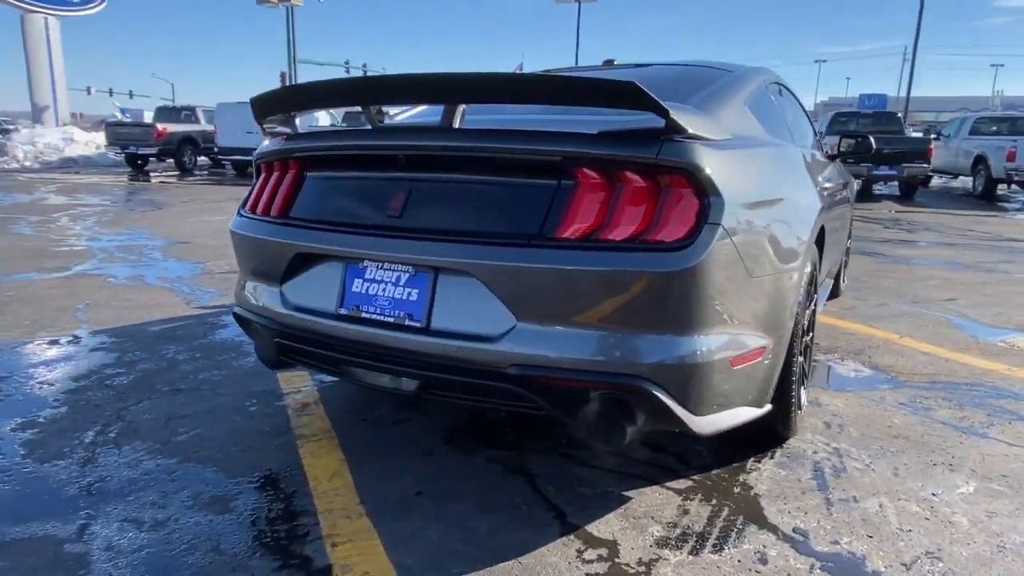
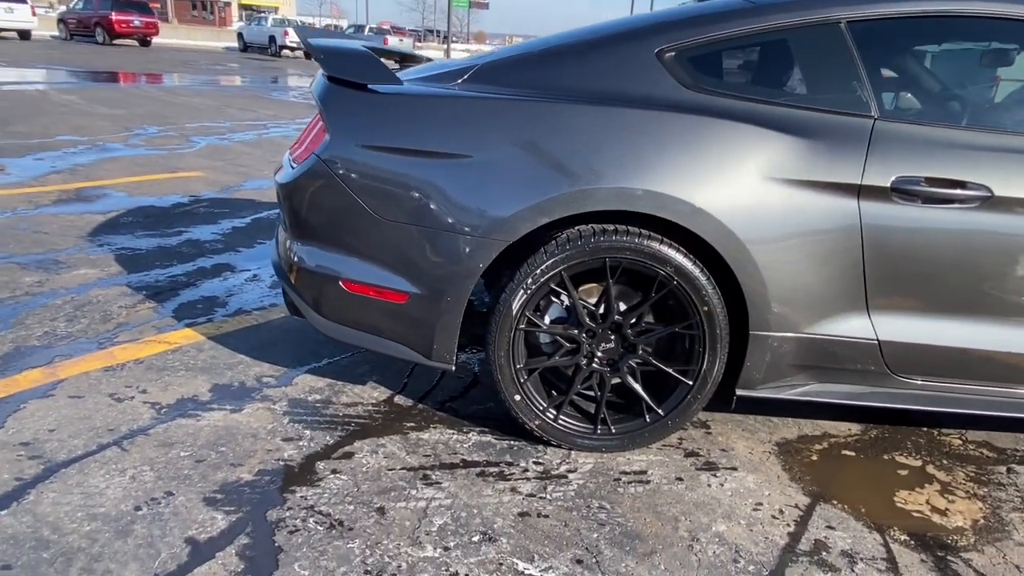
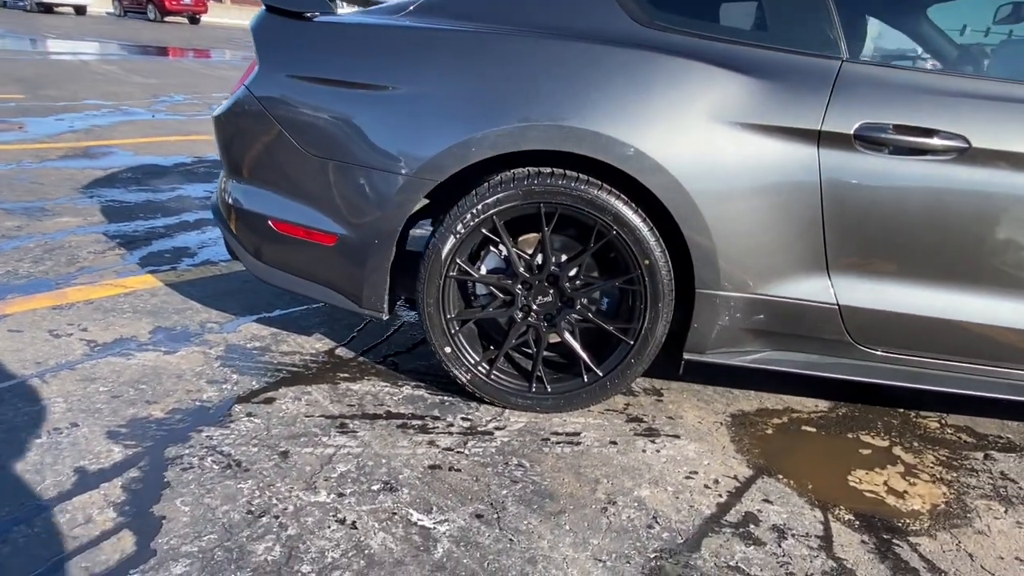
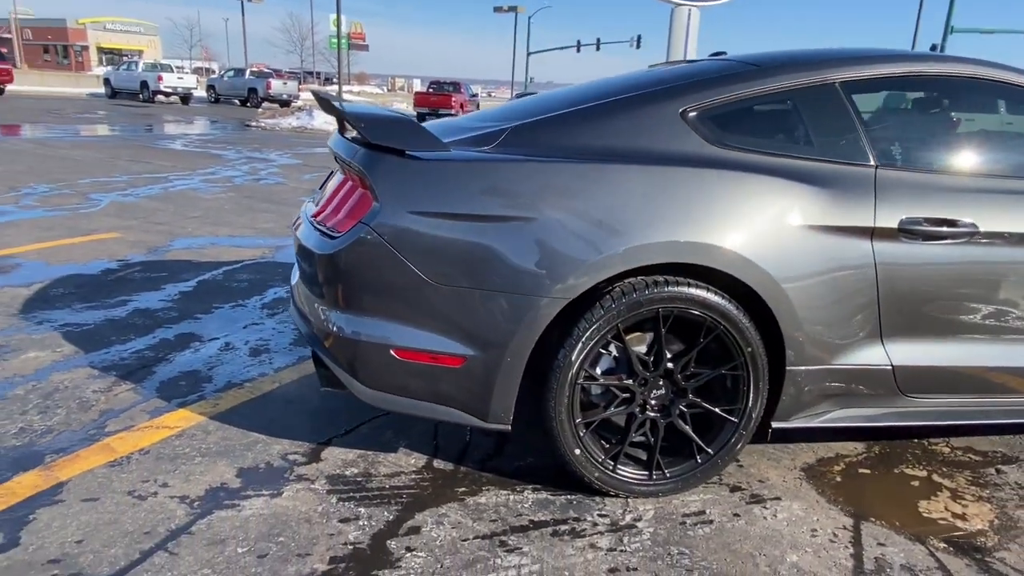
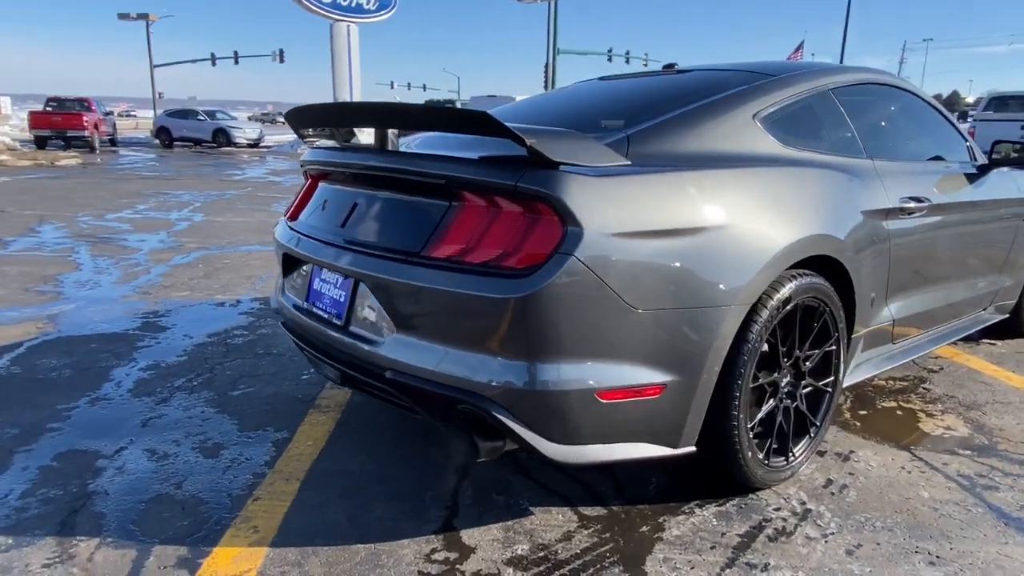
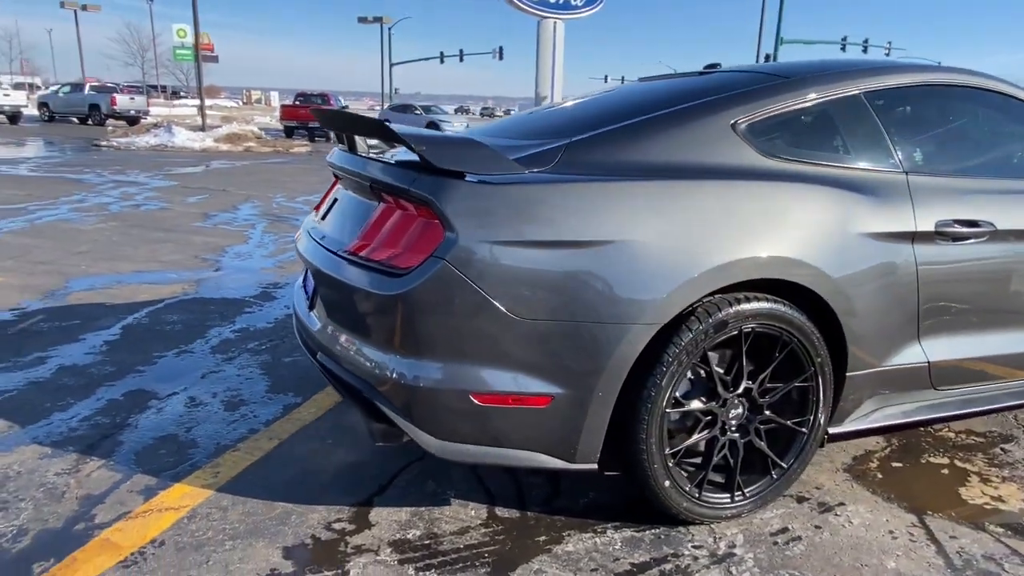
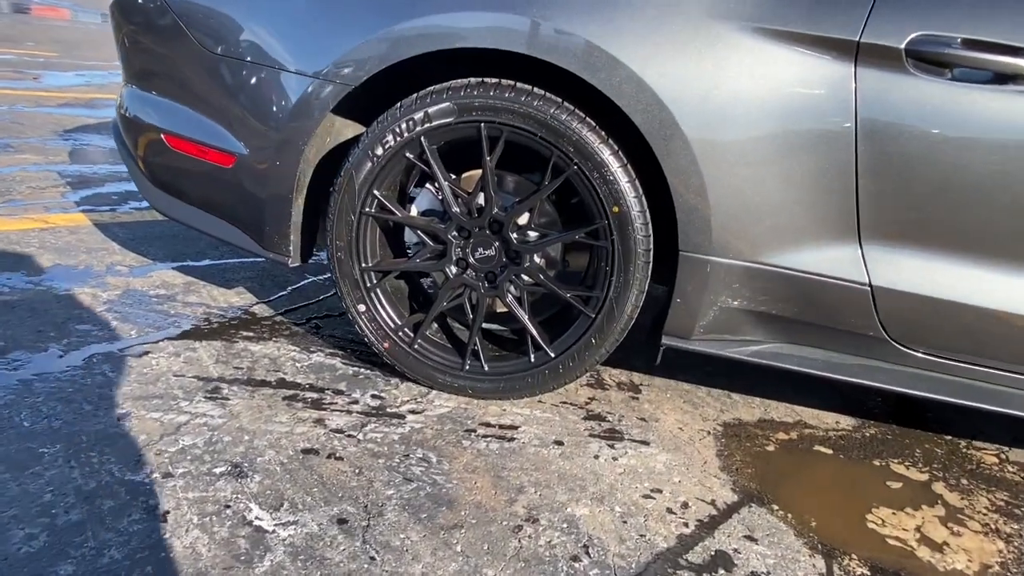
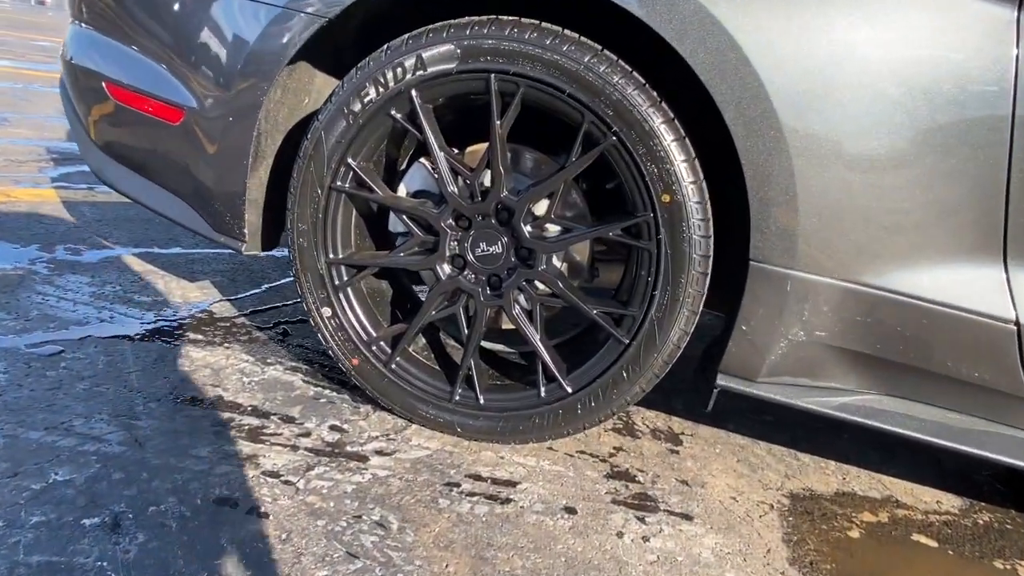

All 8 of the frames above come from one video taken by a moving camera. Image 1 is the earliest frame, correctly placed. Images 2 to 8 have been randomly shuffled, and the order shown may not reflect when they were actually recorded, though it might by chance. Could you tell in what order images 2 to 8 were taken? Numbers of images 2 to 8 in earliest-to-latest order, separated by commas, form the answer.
5, 6, 4, 2, 3, 7, 8
